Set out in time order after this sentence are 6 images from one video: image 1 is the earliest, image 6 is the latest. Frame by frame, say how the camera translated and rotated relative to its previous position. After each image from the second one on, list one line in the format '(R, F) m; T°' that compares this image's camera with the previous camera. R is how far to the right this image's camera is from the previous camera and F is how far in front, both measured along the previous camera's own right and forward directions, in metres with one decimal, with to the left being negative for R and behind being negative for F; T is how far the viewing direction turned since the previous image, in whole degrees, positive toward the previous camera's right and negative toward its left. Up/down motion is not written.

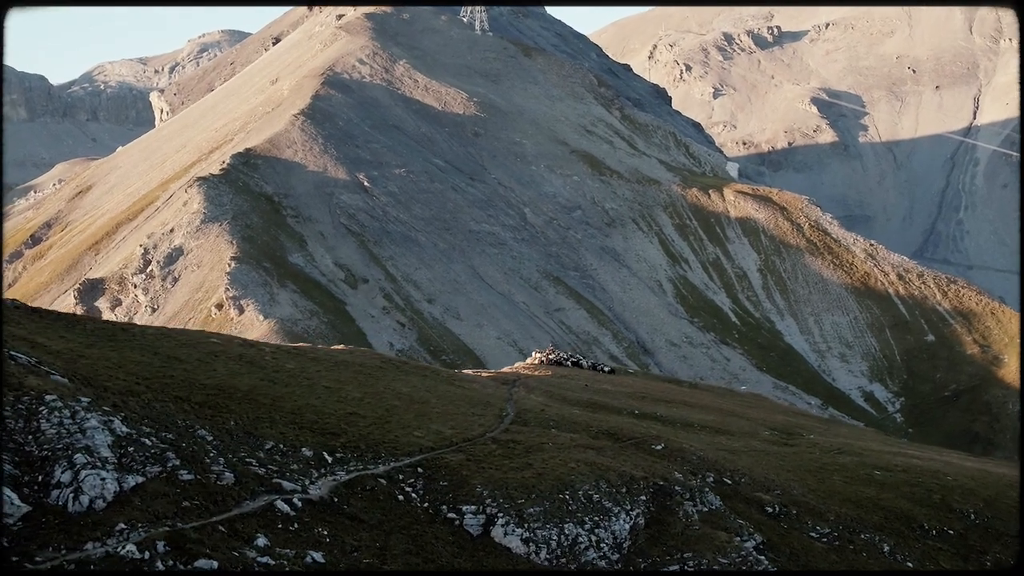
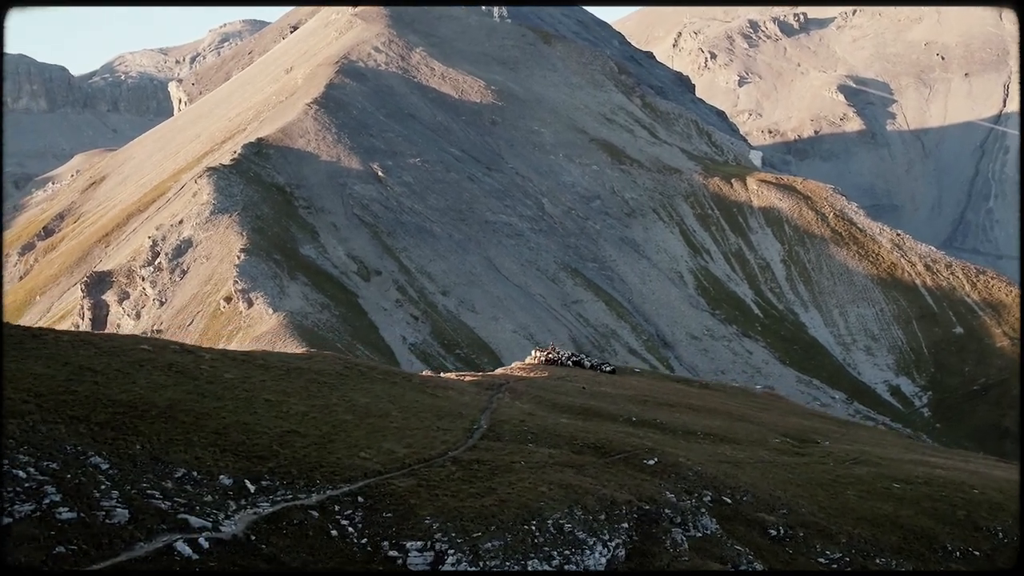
(+2.0, +3.8) m; -2°
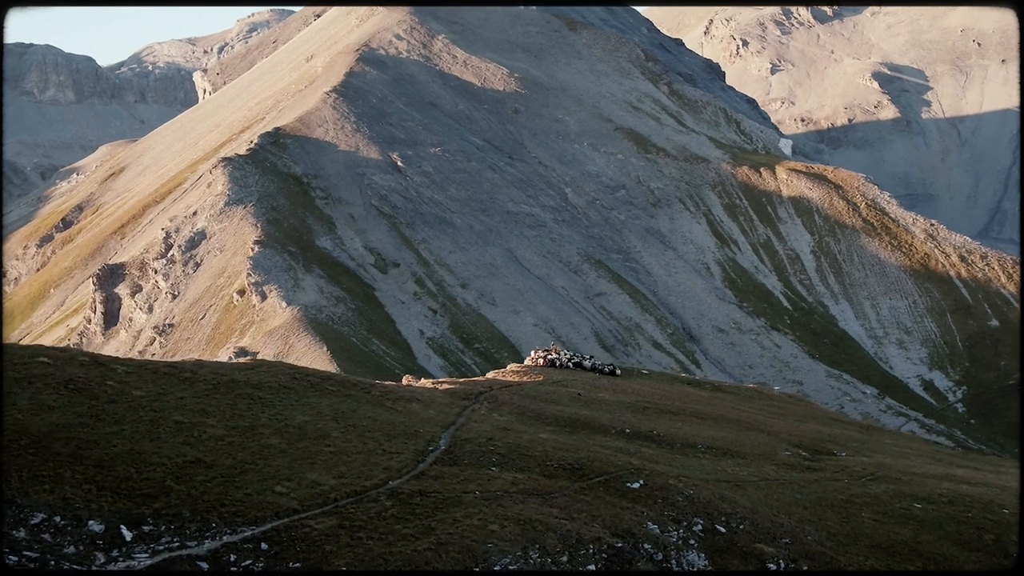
(+2.4, +4.1) m; -2°
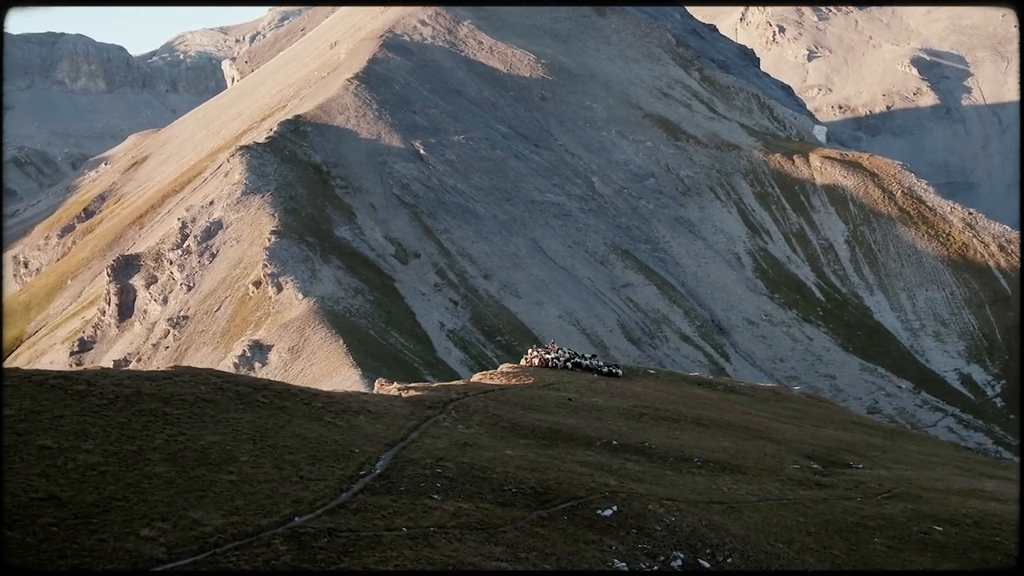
(+2.8, +4.2) m; -2°
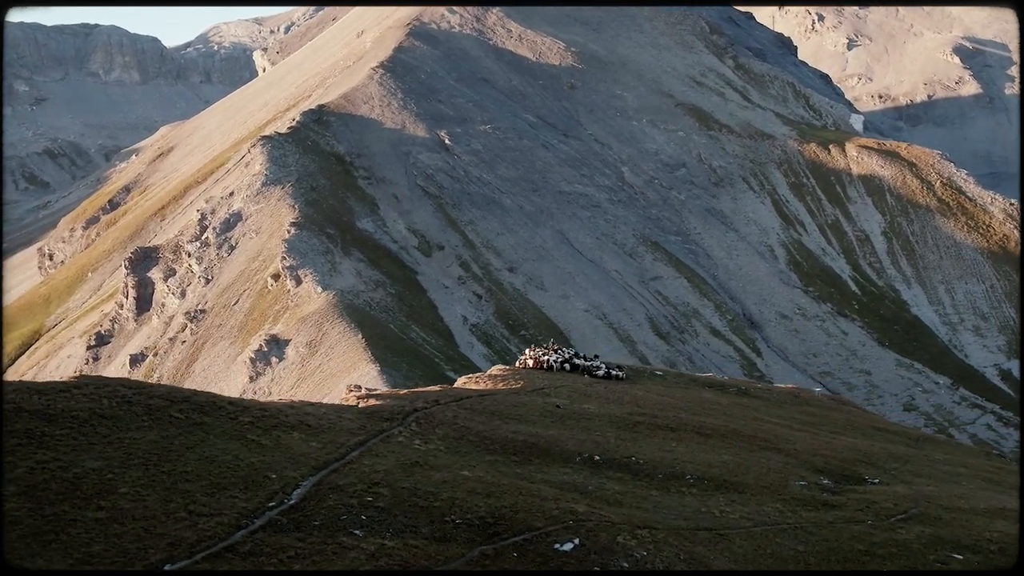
(+2.8, +3.9) m; -2°
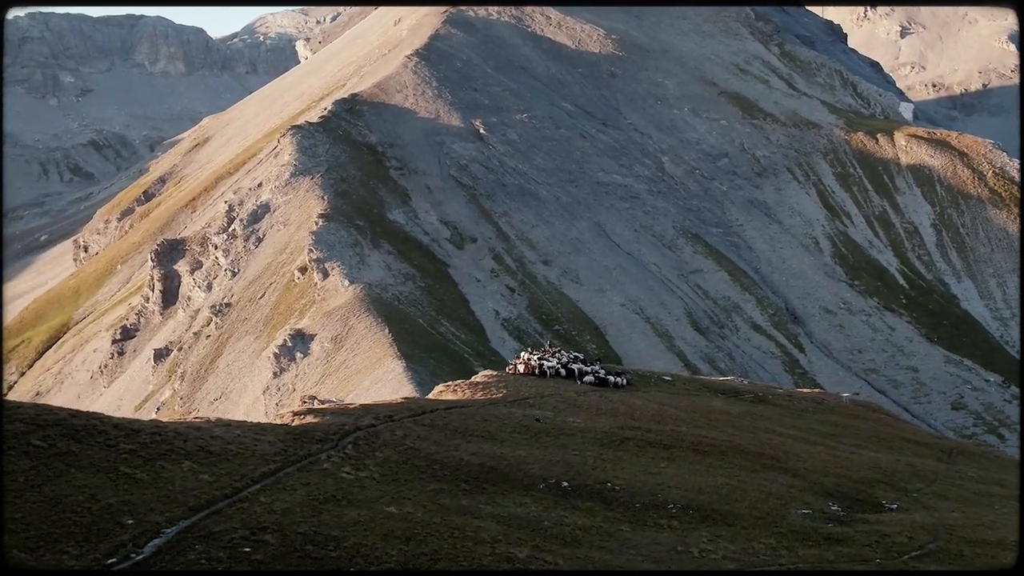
(+3.5, +4.5) m; -3°
